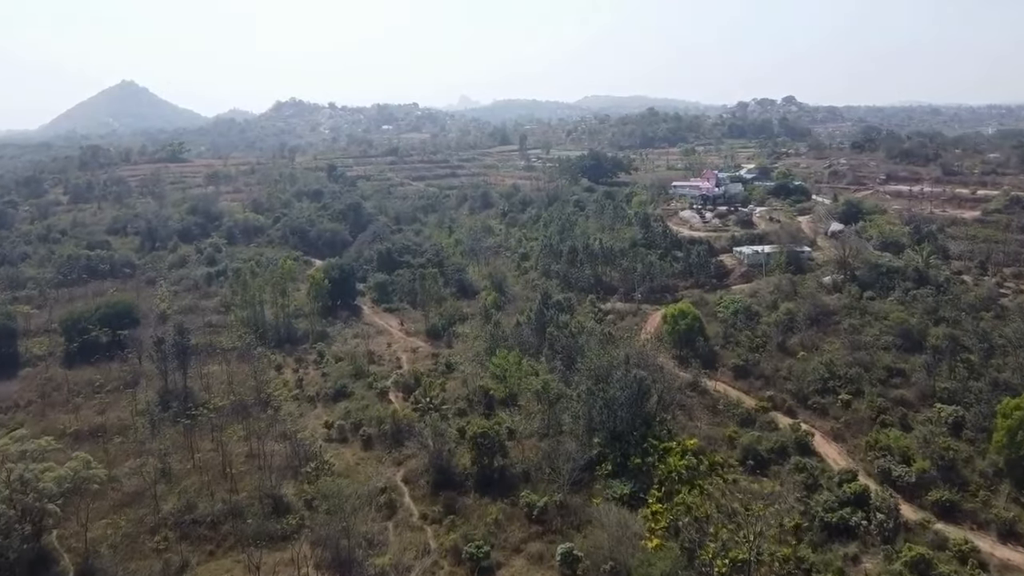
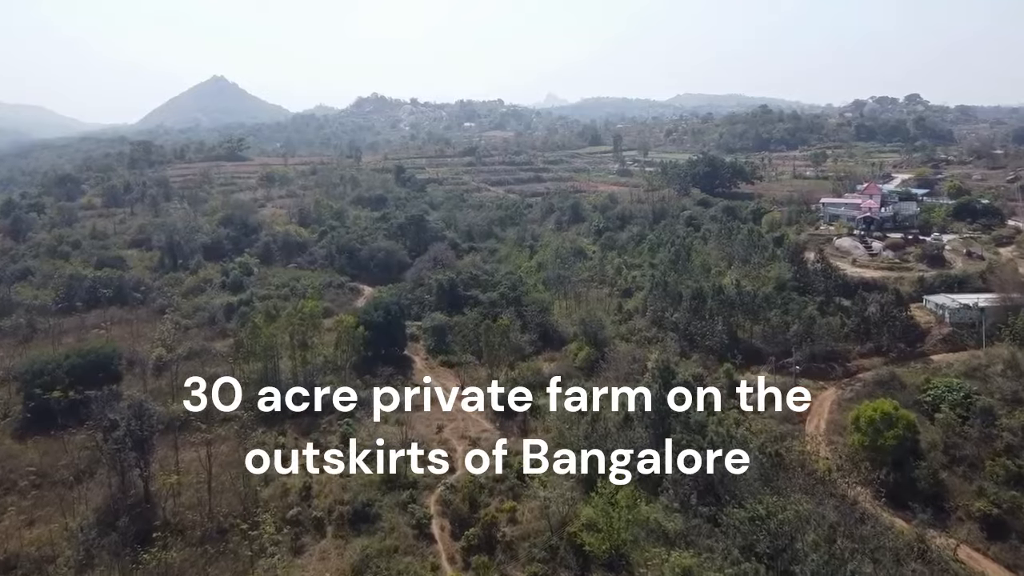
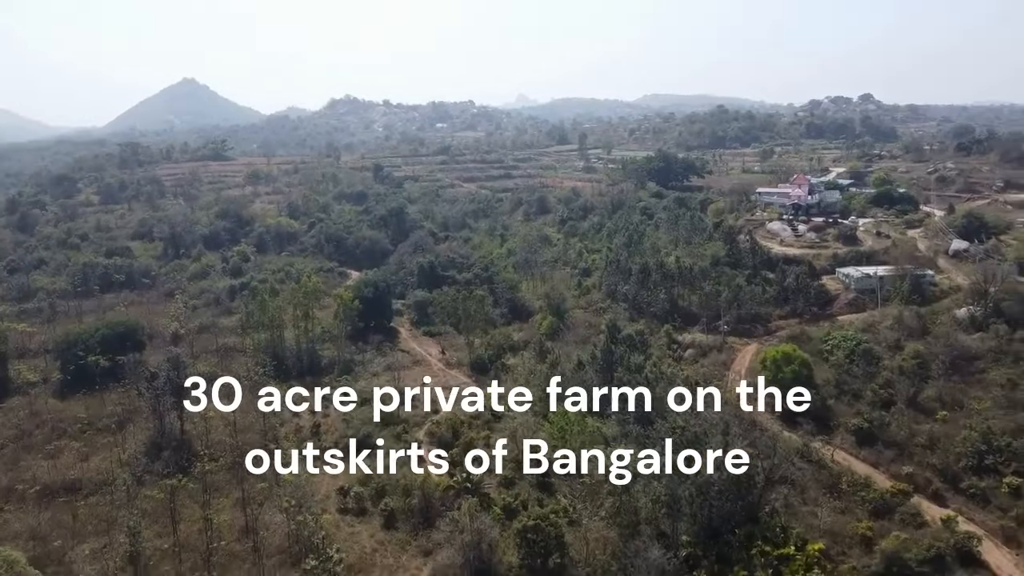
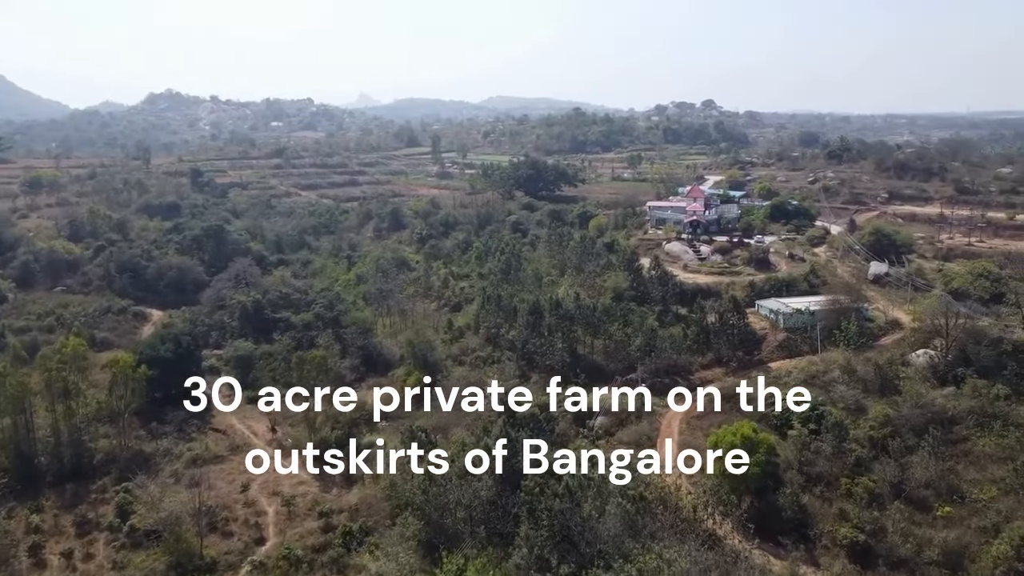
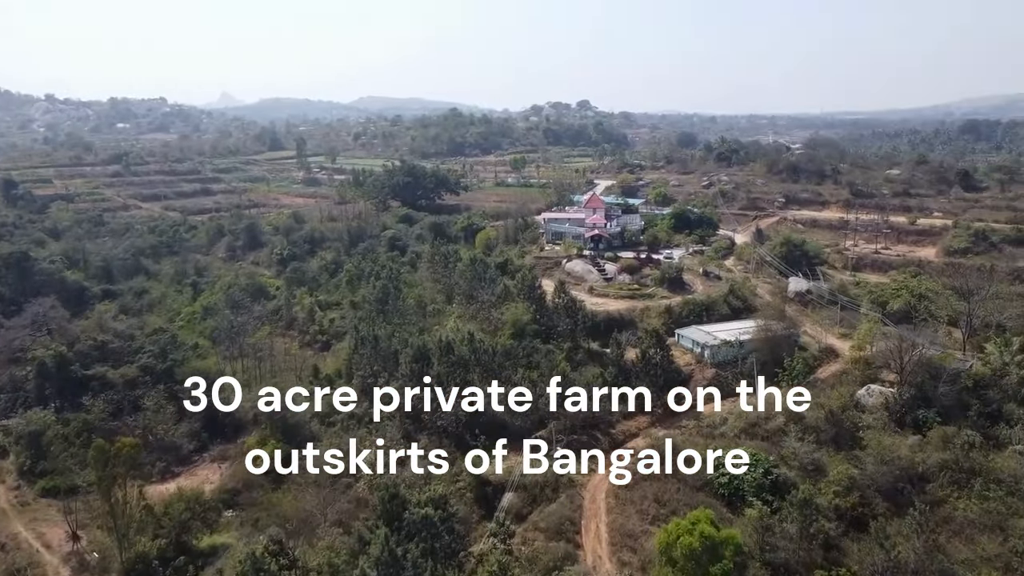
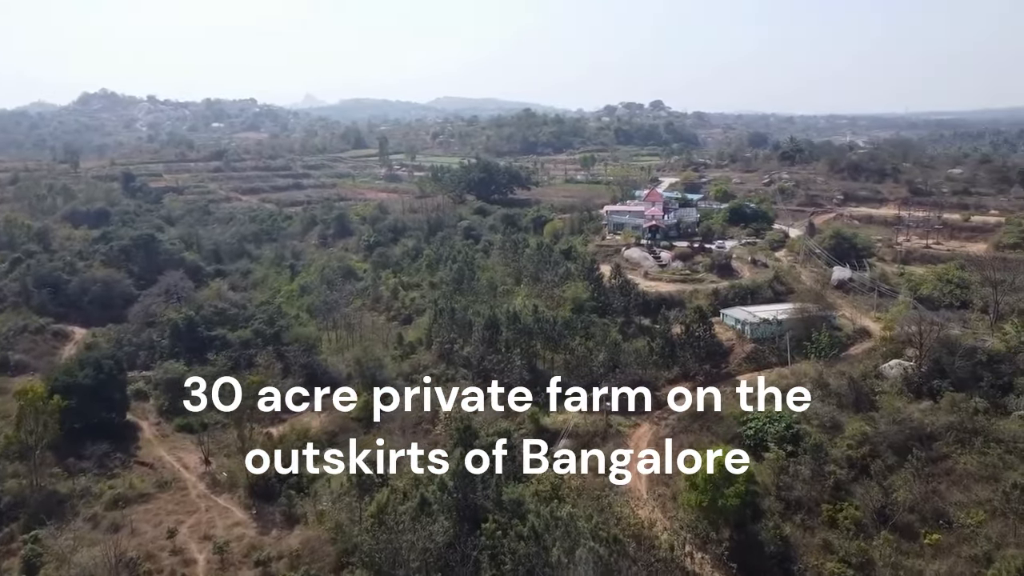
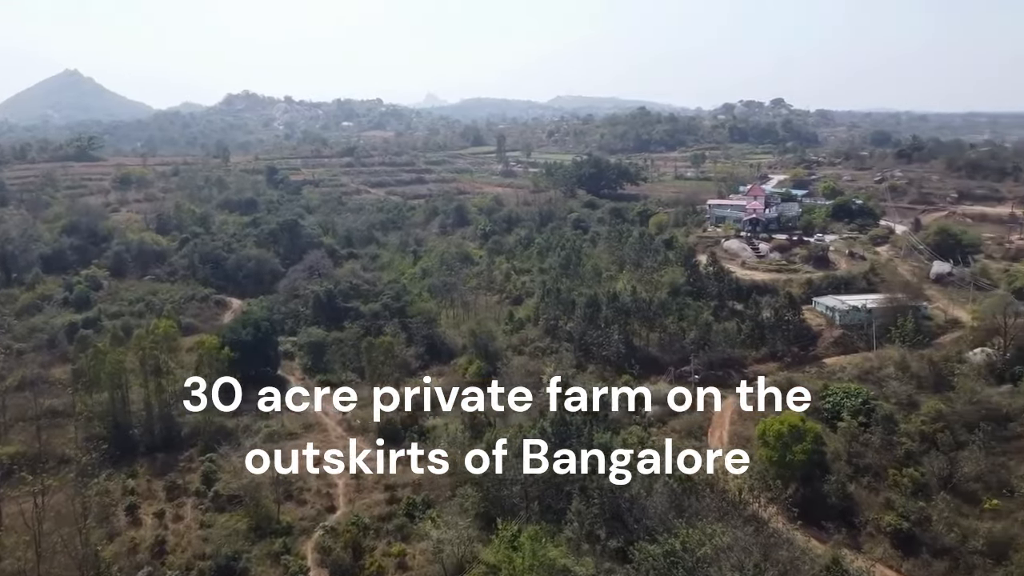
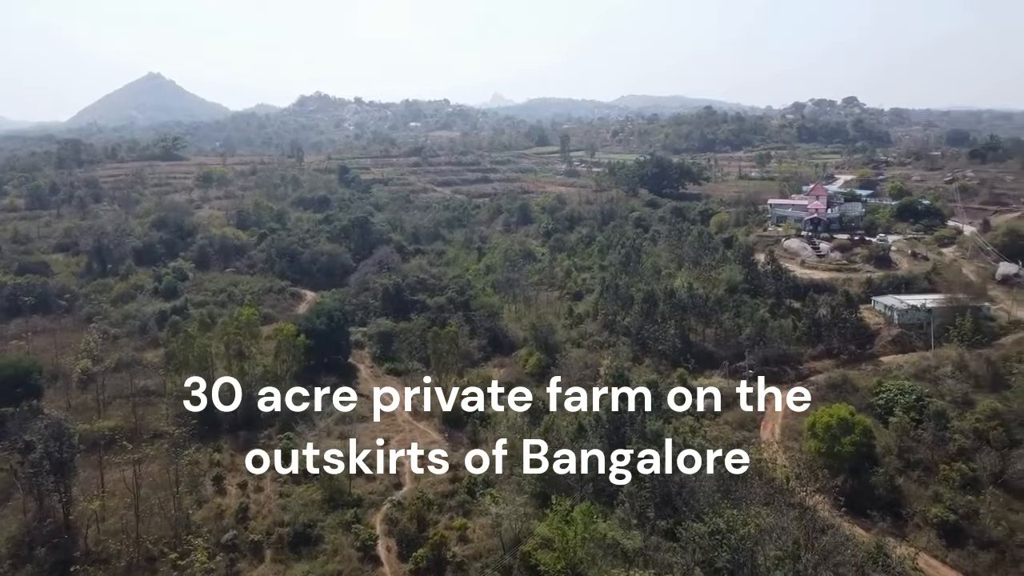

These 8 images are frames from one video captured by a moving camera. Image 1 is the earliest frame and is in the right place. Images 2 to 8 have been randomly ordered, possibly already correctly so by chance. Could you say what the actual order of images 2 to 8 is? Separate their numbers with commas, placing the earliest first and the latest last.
3, 2, 8, 7, 4, 6, 5
